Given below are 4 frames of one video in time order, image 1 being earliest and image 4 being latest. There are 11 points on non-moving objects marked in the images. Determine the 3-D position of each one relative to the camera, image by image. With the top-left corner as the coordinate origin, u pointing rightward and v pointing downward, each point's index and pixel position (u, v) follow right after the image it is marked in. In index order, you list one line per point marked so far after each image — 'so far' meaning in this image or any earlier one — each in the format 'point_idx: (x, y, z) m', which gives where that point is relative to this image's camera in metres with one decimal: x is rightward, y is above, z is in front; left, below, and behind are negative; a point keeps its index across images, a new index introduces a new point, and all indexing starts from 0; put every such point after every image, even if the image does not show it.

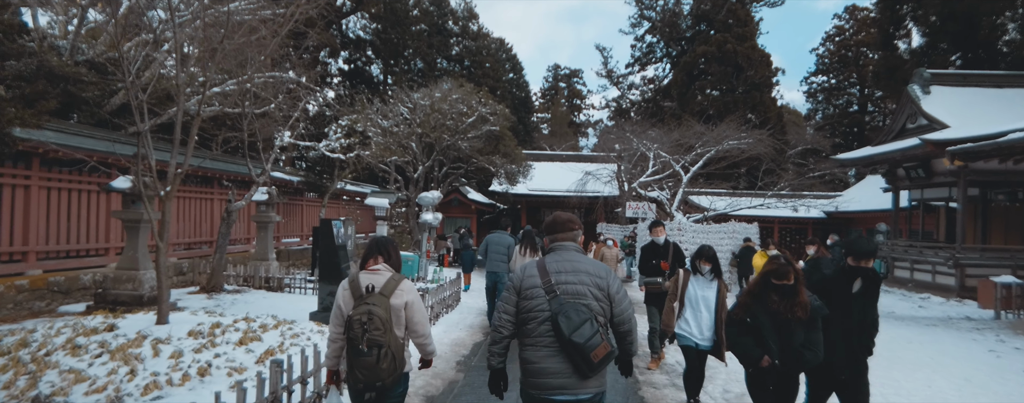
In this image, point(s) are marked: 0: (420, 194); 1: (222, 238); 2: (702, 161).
0: (-1.7, +0.2, +10.7) m
1: (-4.6, -0.6, +9.0) m
2: (+5.2, +1.1, +15.7) m
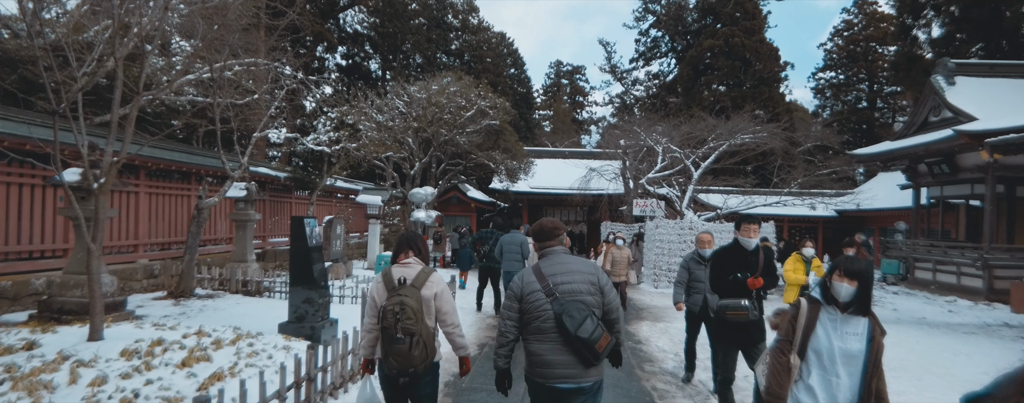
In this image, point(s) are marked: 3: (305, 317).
0: (-1.8, +0.2, +9.9) m
1: (-4.6, -0.5, +8.2) m
2: (+5.3, +1.2, +14.8) m
3: (-2.1, -1.2, +5.9) m
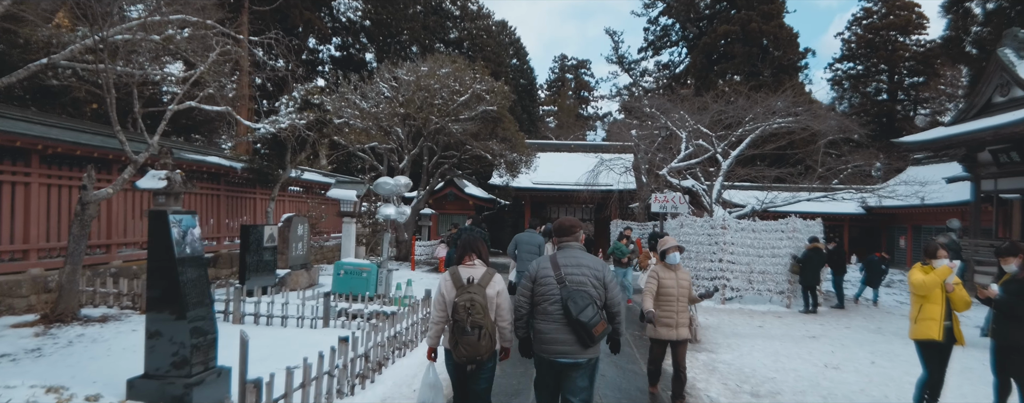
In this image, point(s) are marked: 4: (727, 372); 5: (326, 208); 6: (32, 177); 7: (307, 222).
0: (-1.8, +0.3, +7.8) m
1: (-4.7, -0.4, +6.1) m
2: (+5.2, +1.3, +12.7) m
3: (-2.2, -1.1, +3.8) m
4: (+2.1, -1.7, +5.7) m
5: (-4.9, -0.2, +15.1) m
6: (-6.2, +0.3, +7.3) m
7: (-3.8, -0.4, +10.5) m
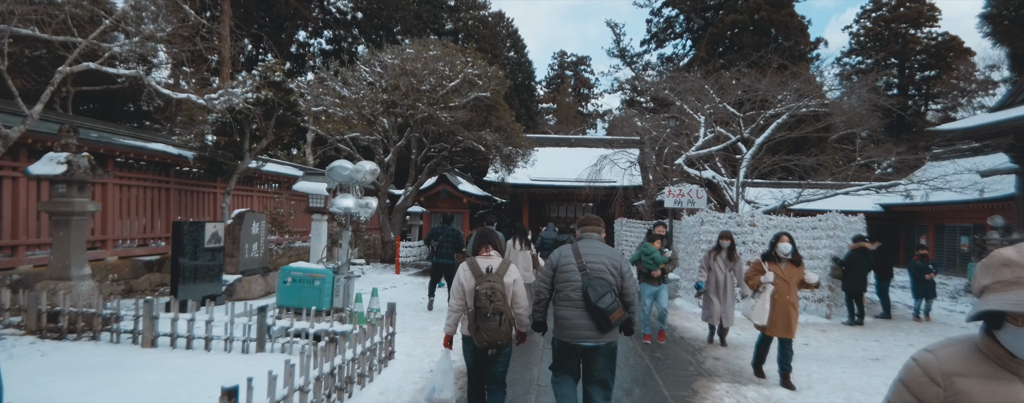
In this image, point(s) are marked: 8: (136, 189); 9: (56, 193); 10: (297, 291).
0: (-2.0, +0.4, +6.3) m
1: (-4.8, -0.3, +4.6) m
2: (+5.1, +1.4, +11.2) m
3: (-2.3, -1.0, +2.3) m
4: (+2.0, -1.6, +4.2) m
5: (-5.0, -0.1, +13.6) m
6: (-6.3, +0.4, +5.8) m
7: (-3.9, -0.3, +9.0) m
8: (-6.0, +0.2, +9.1) m
9: (-4.9, +0.1, +6.1) m
10: (-2.3, -1.0, +6.2) m
